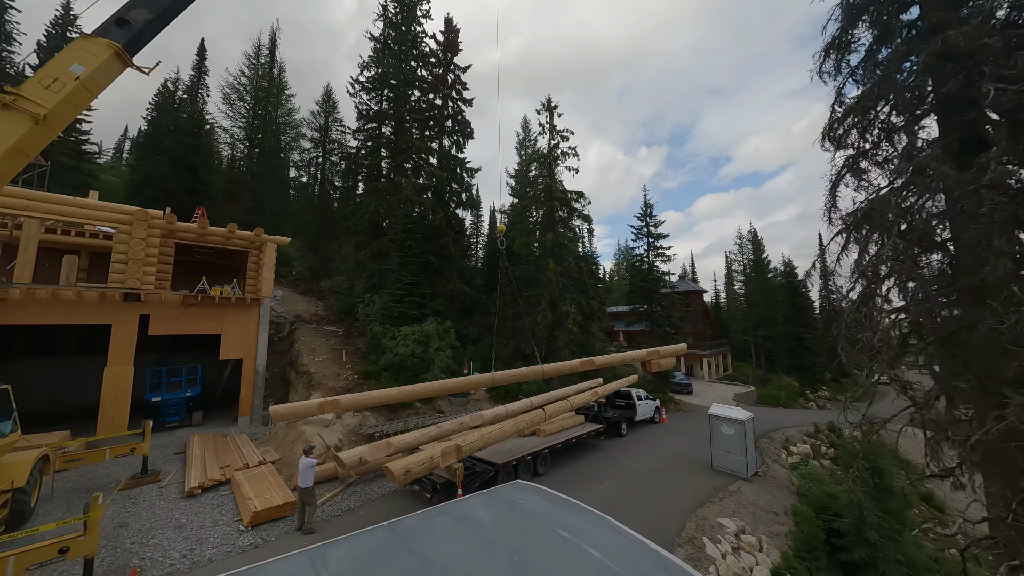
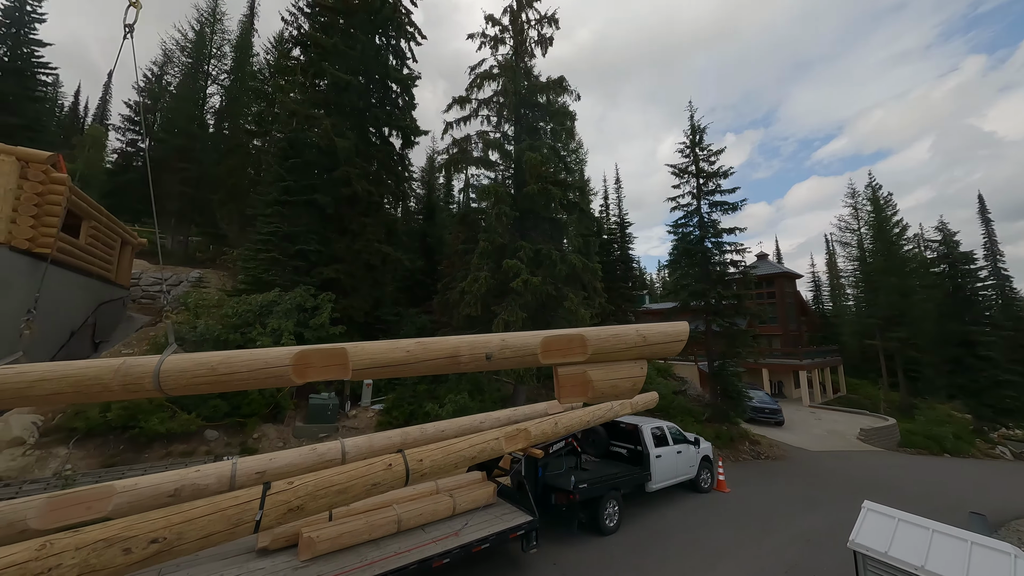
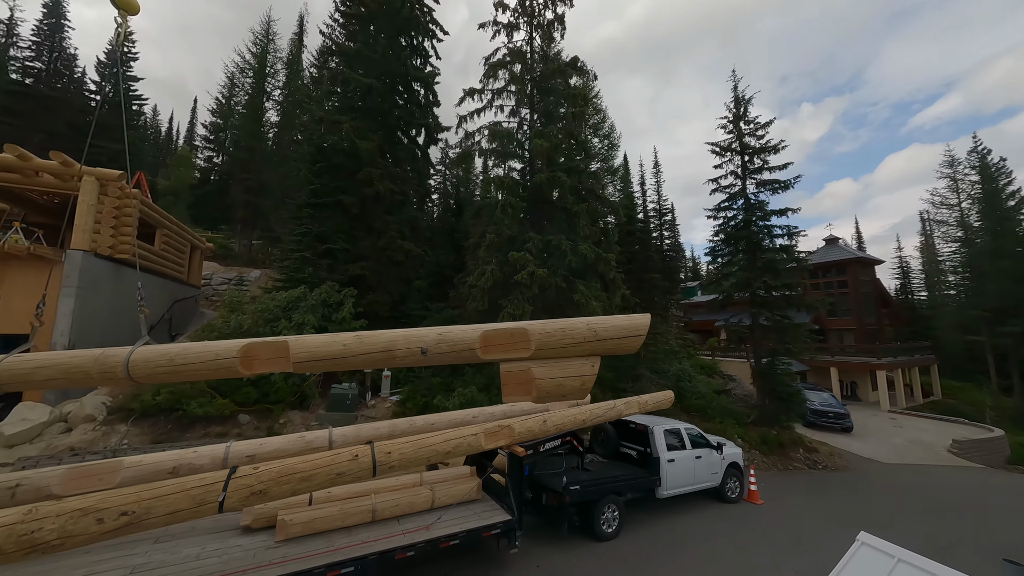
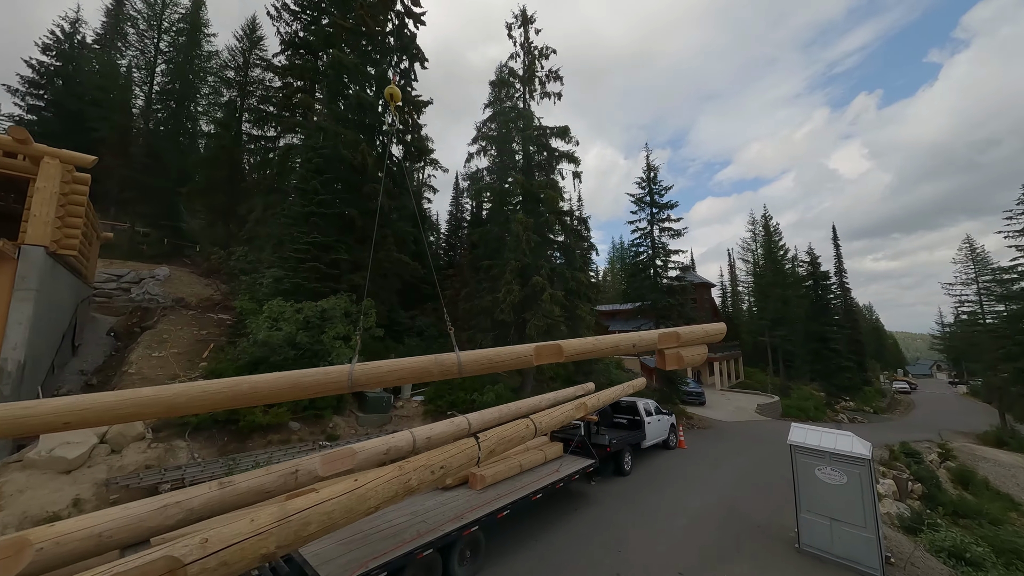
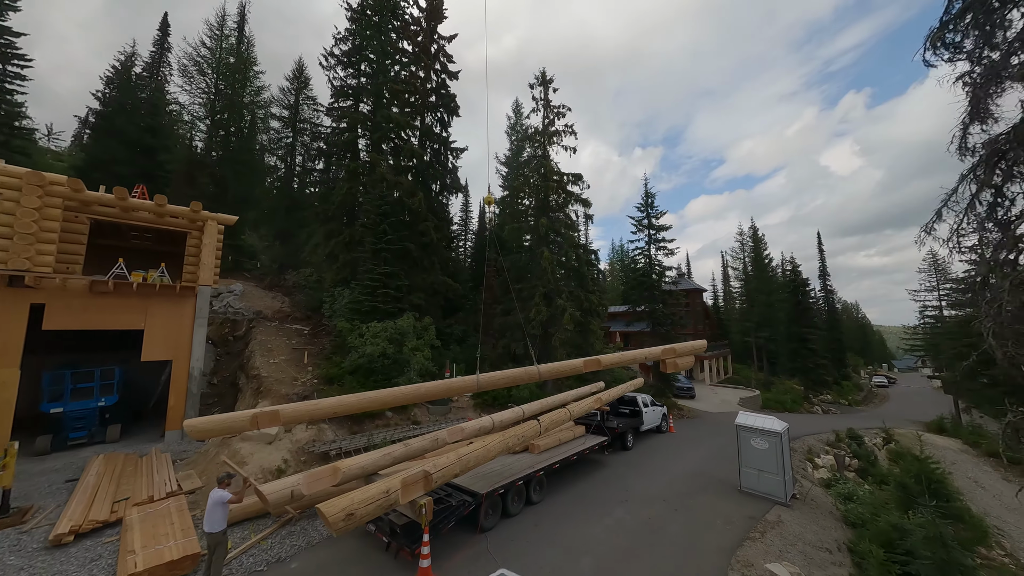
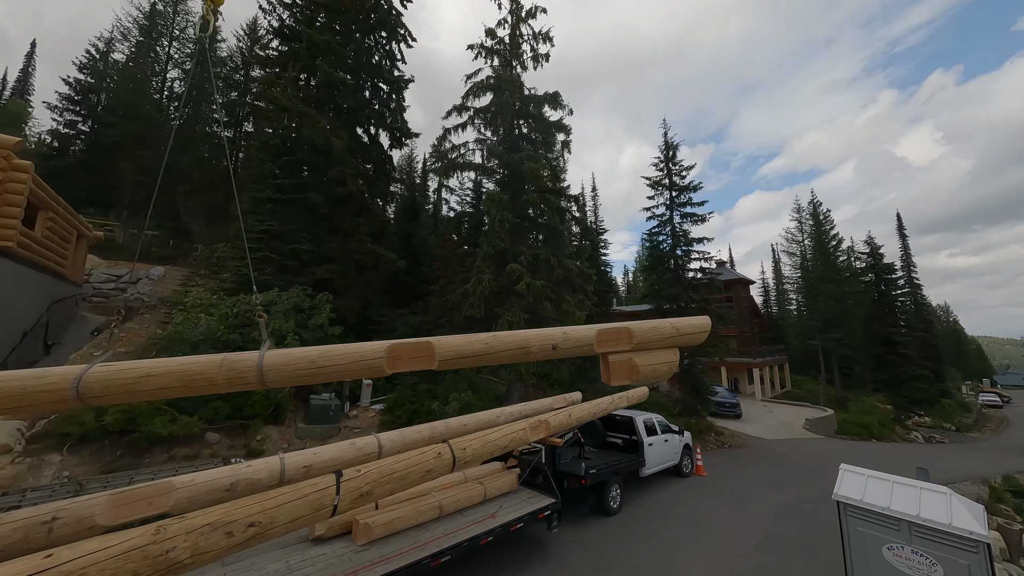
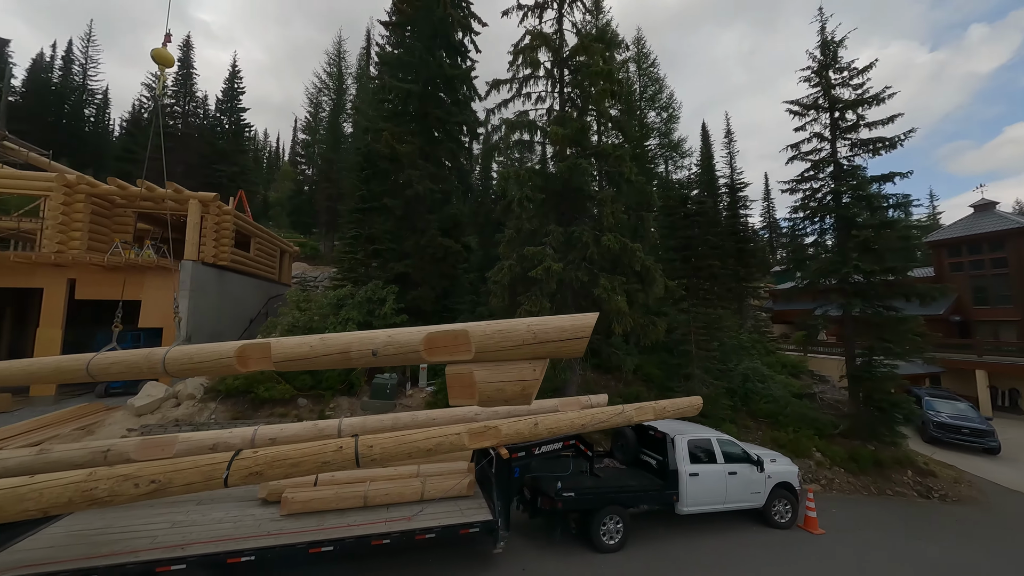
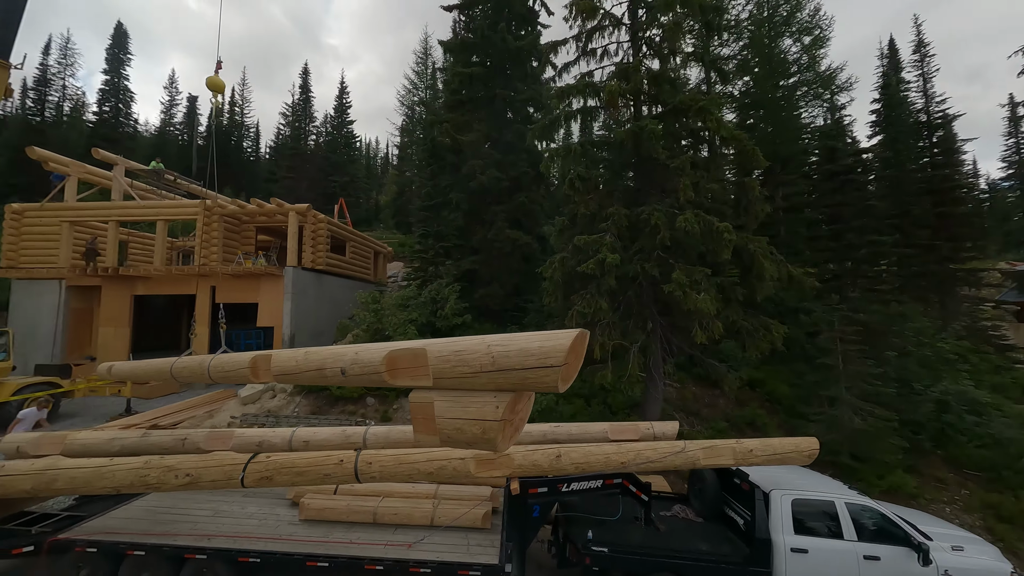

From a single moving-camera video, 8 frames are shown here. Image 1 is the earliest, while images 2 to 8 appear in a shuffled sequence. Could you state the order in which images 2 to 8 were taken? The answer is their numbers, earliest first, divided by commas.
5, 4, 6, 2, 3, 7, 8
